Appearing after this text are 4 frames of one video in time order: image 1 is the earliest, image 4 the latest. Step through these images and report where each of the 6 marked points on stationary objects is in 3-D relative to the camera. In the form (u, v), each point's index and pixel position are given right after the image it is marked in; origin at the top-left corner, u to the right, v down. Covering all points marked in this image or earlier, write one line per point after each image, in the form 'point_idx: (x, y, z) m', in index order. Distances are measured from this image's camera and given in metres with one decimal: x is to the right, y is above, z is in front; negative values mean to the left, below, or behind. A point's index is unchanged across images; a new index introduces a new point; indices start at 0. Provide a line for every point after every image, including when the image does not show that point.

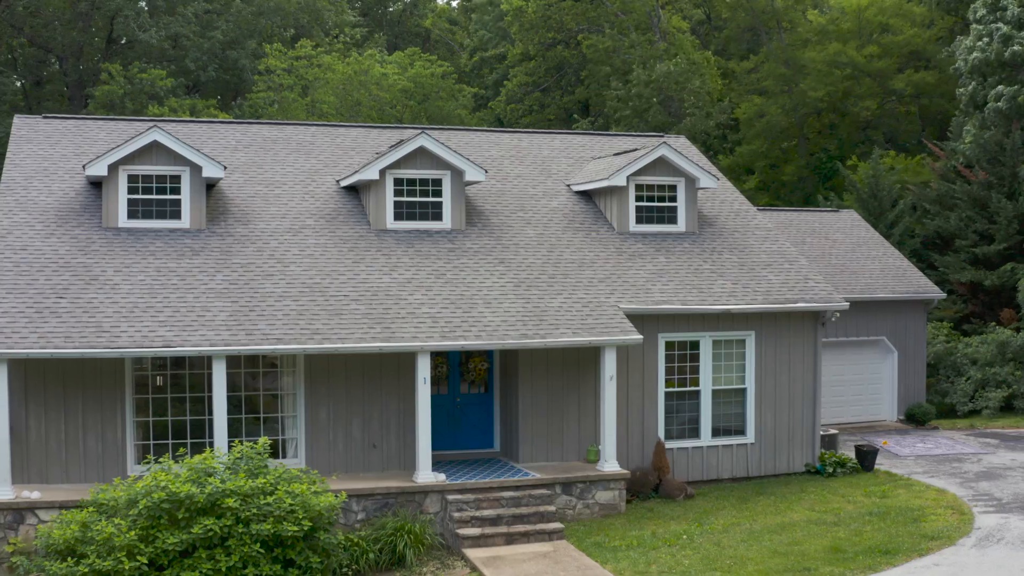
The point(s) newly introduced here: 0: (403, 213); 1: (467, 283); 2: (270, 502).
0: (-1.8, +1.2, +16.4) m
1: (-0.7, +0.1, +15.3) m
2: (-2.8, -2.5, +11.8) m
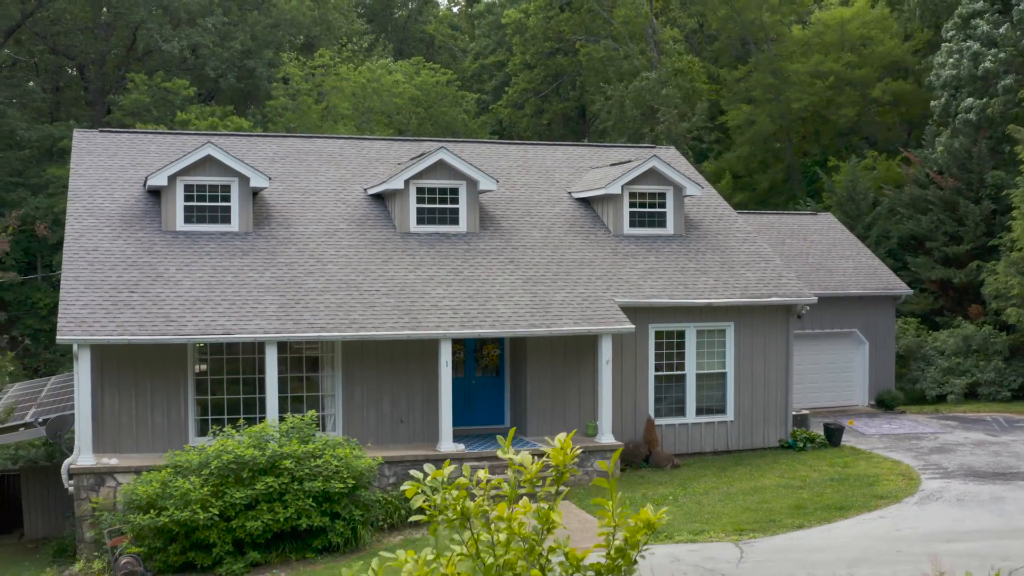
0: (-1.6, +1.3, +18.6) m
1: (-0.5, +0.1, +17.5) m
2: (-2.7, -2.4, +14.0) m
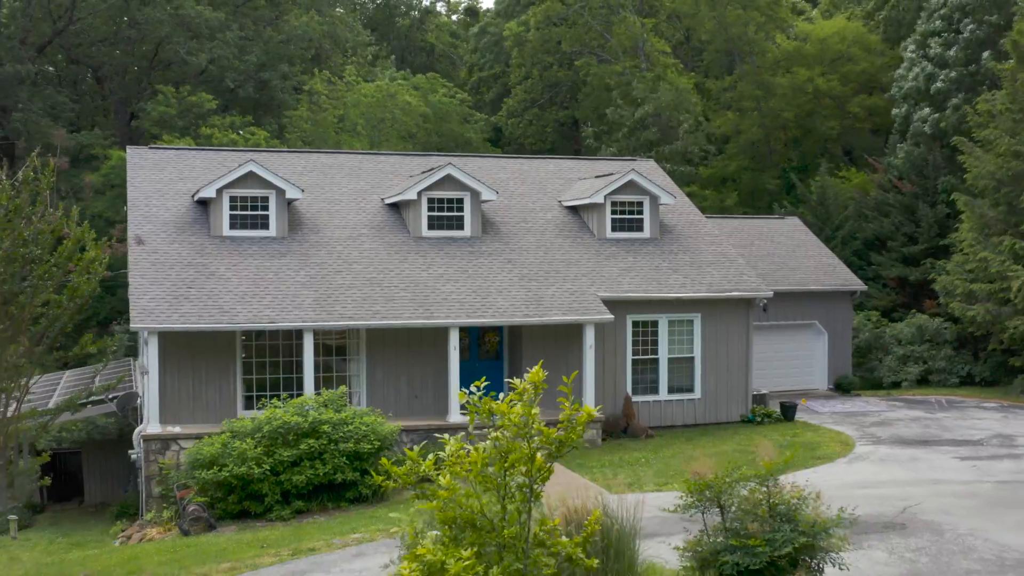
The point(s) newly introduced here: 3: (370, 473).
0: (-1.7, +1.4, +21.5) m
1: (-0.6, +0.2, +20.4) m
2: (-2.7, -2.4, +17.0) m
3: (-2.4, -3.1, +17.0) m
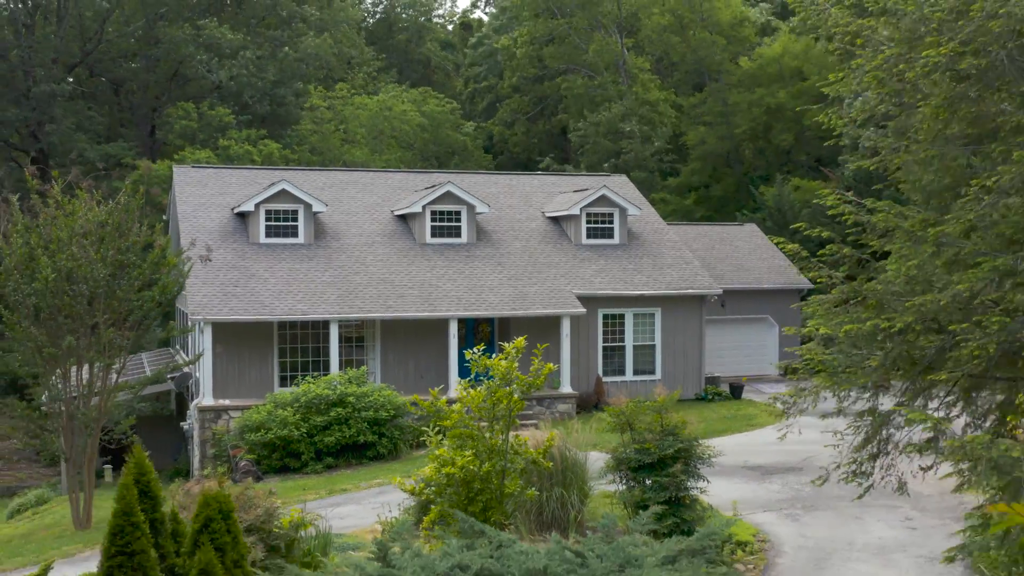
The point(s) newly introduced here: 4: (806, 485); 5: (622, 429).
0: (-1.9, +1.4, +25.5) m
1: (-0.8, +0.3, +24.4) m
2: (-2.9, -2.3, +20.9) m
3: (-2.6, -3.1, +21.0) m
4: (+4.7, -3.2, +16.2) m
5: (+1.4, -1.7, +12.2) m
